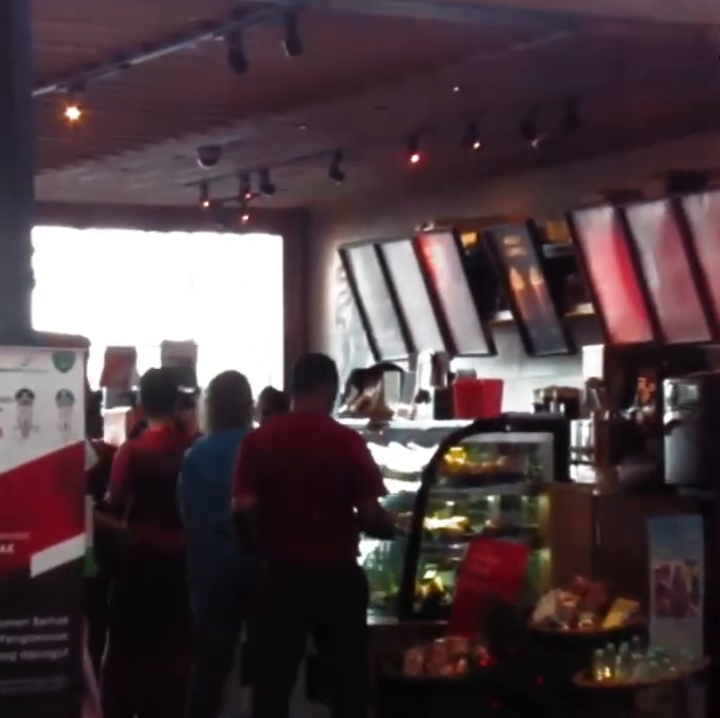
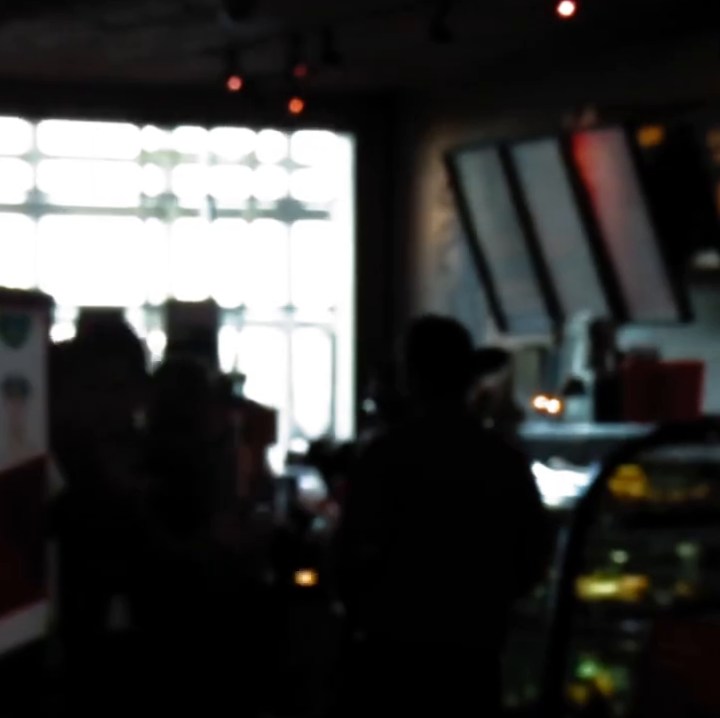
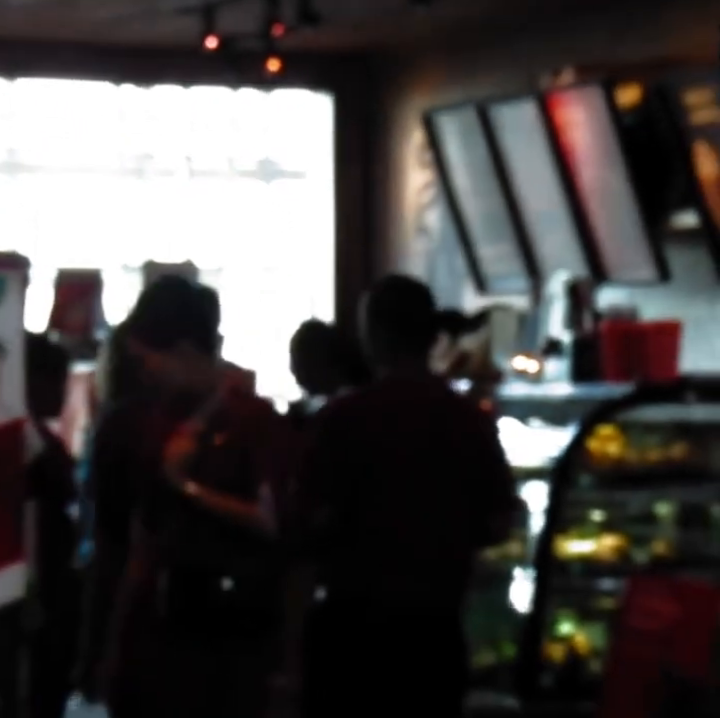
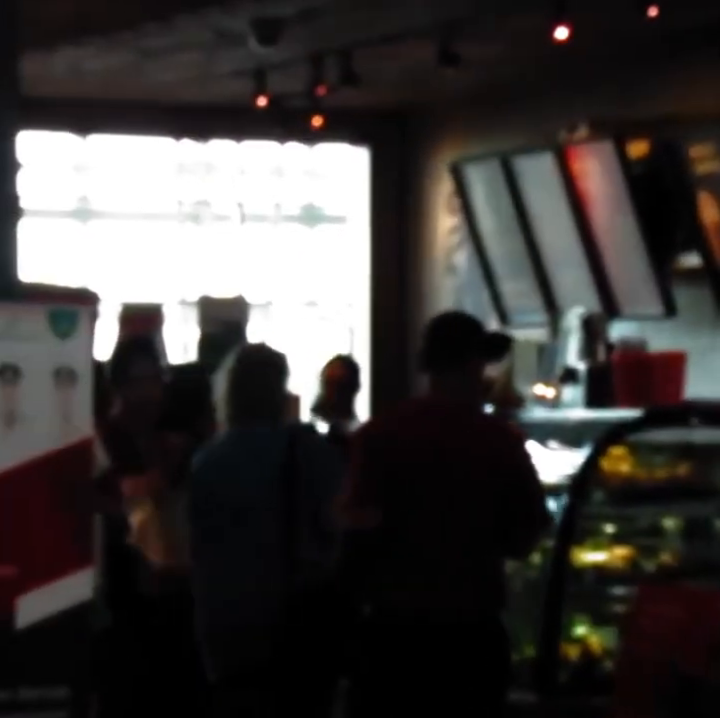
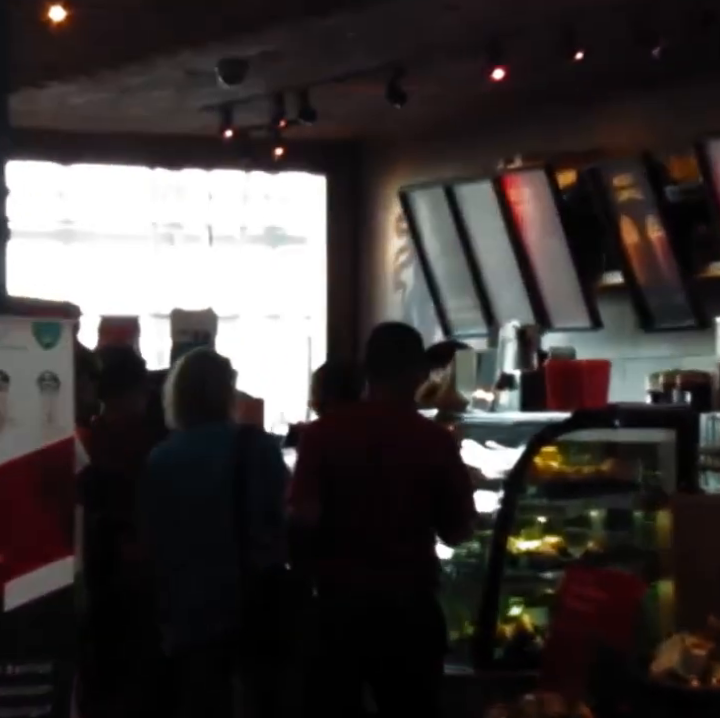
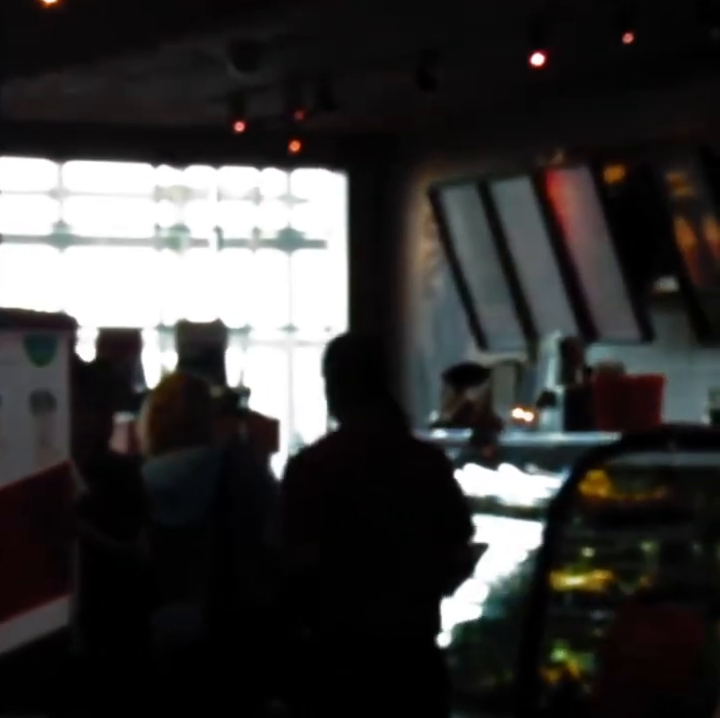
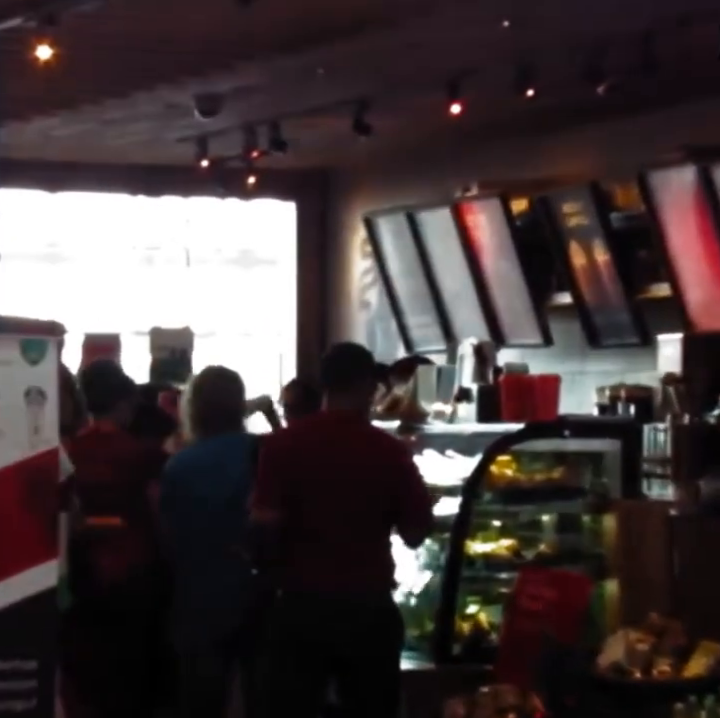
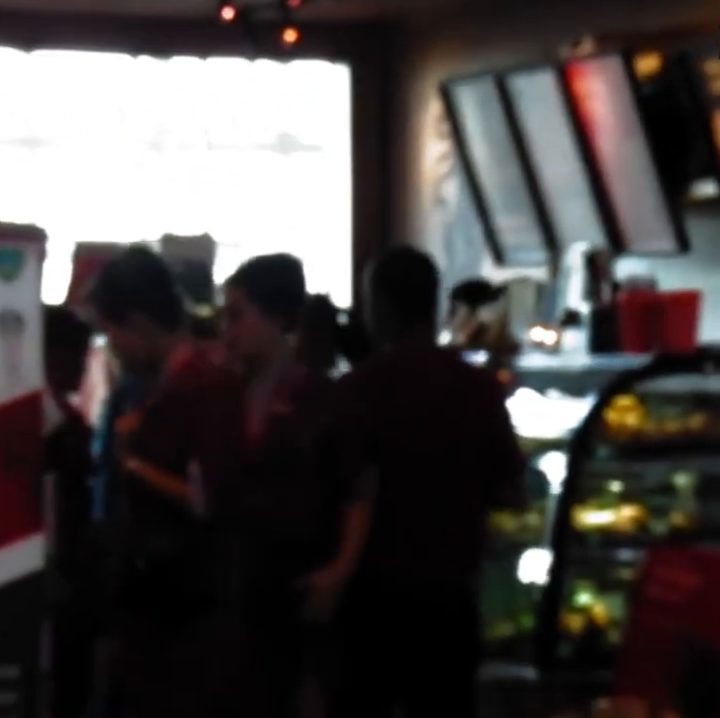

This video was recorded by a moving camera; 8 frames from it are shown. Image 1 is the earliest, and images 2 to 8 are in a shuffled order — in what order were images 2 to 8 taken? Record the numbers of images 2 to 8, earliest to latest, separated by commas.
7, 5, 4, 6, 2, 3, 8
